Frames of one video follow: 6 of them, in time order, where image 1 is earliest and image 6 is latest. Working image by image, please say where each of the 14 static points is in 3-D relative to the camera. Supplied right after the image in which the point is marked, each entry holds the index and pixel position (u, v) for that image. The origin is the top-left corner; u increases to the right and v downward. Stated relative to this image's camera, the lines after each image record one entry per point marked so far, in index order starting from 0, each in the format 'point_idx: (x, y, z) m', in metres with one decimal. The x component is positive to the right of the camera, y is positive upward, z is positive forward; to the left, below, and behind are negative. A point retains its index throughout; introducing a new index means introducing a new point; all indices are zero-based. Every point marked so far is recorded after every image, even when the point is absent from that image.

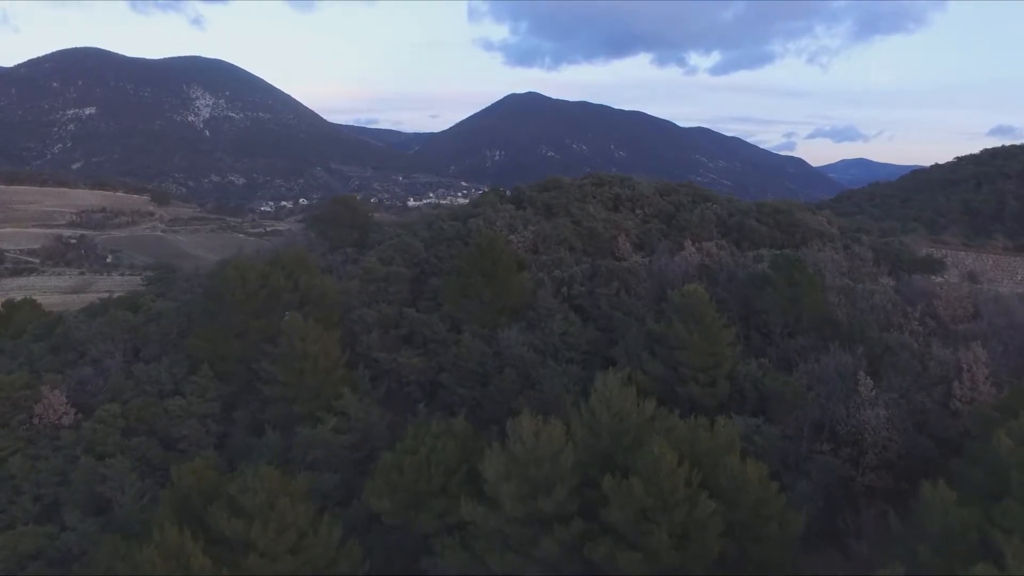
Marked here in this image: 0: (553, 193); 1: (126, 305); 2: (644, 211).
0: (+0.9, +2.1, +19.7) m
1: (-6.7, -0.3, +15.3) m
2: (+2.8, +1.7, +18.7) m
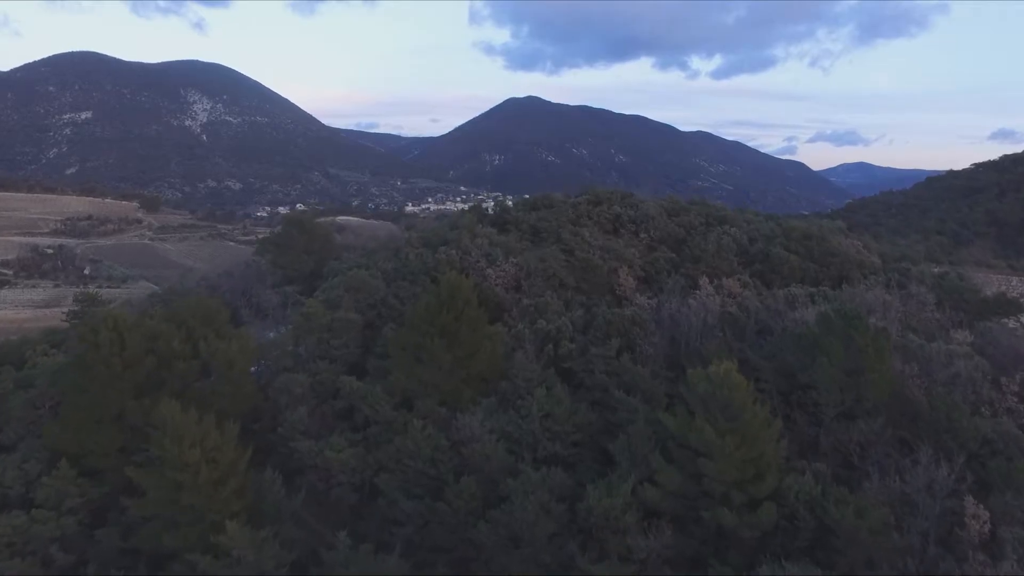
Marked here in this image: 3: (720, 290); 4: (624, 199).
0: (+0.6, +1.4, +16.8) m
1: (-7.0, -1.0, +12.4) m
2: (+2.5, +1.0, +15.9) m
3: (+3.0, 0.0, +12.7) m
4: (+2.2, +1.8, +17.5) m
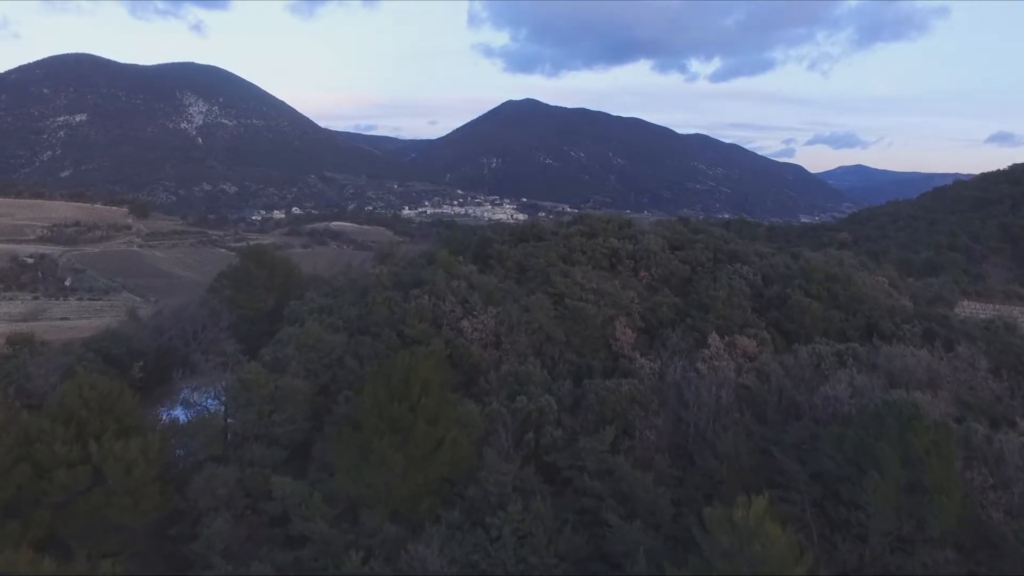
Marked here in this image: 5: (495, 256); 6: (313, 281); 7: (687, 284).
0: (+0.3, +0.7, +14.9) m
1: (-7.3, -1.7, +10.5) m
2: (+2.2, +0.2, +14.0) m
3: (+2.7, -0.7, +10.9) m
4: (+2.0, +1.0, +15.7) m
5: (-0.3, +0.5, +14.9) m
6: (-3.8, +0.1, +16.8) m
7: (+2.8, +0.1, +13.9) m
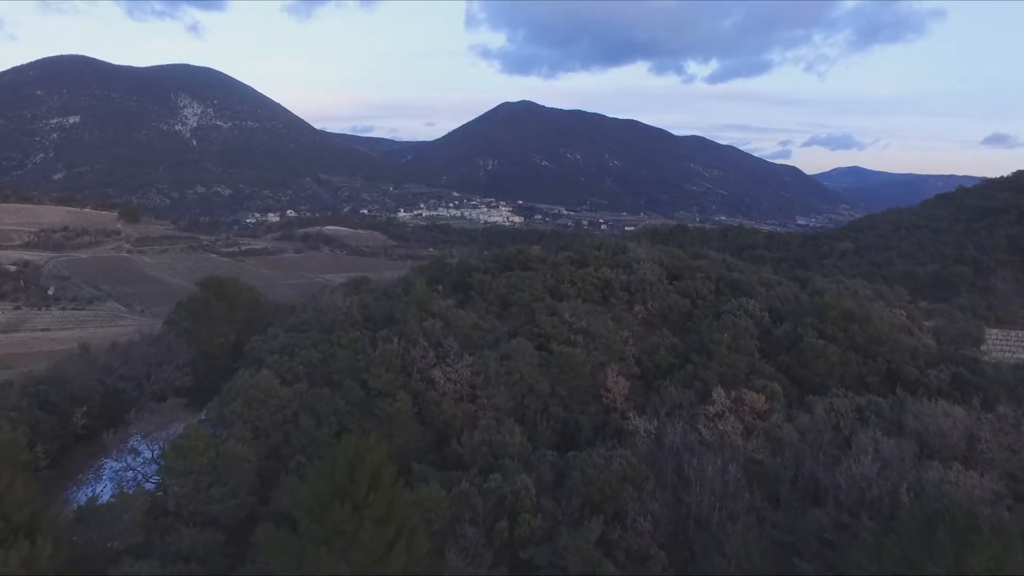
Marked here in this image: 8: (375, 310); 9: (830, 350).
0: (0.0, +0.2, +13.6) m
1: (-7.5, -2.3, +9.2) m
2: (+2.0, -0.3, +12.7) m
3: (+2.5, -1.3, +9.6) m
4: (+1.7, +0.5, +14.4) m
5: (-0.6, 0.0, +13.6) m
6: (-4.1, -0.4, +15.5) m
7: (+2.5, -0.5, +12.6) m
8: (-2.1, -0.3, +13.0) m
9: (+4.0, -0.8, +10.9) m
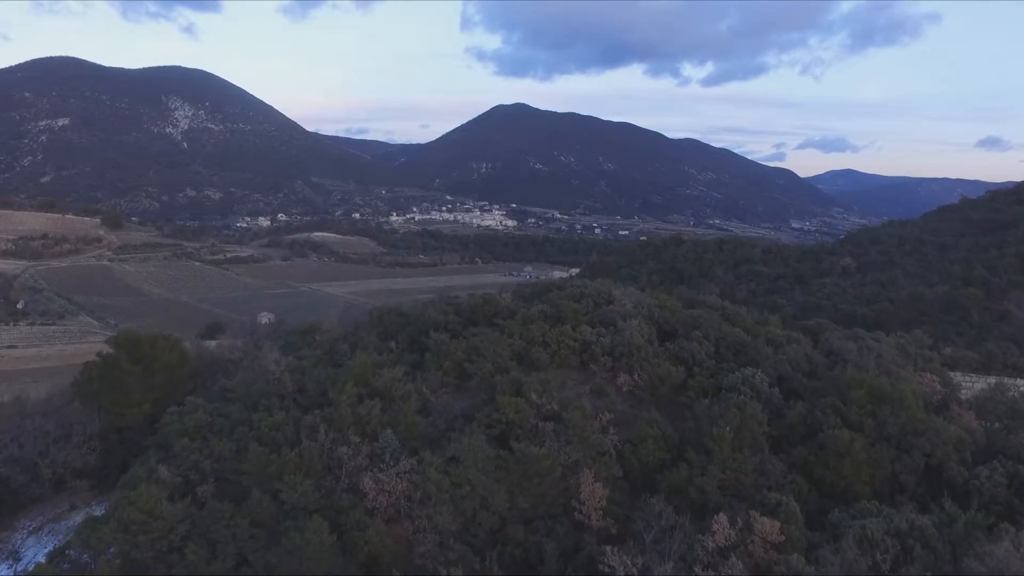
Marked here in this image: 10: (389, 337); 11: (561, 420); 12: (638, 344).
0: (-0.5, -0.6, +11.6) m
1: (-8.0, -3.1, +7.1) m
2: (+1.5, -1.1, +10.7) m
3: (+2.0, -2.1, +7.5) m
4: (+1.2, -0.3, +12.3) m
5: (-1.1, -0.8, +11.5) m
6: (-4.6, -1.2, +13.4) m
7: (+2.0, -1.3, +10.5) m
8: (-2.5, -1.1, +10.9) m
9: (+3.5, -1.6, +8.9) m
10: (-1.7, -0.7, +12.5) m
11: (+0.5, -1.4, +9.2) m
12: (+1.6, -0.7, +11.0) m
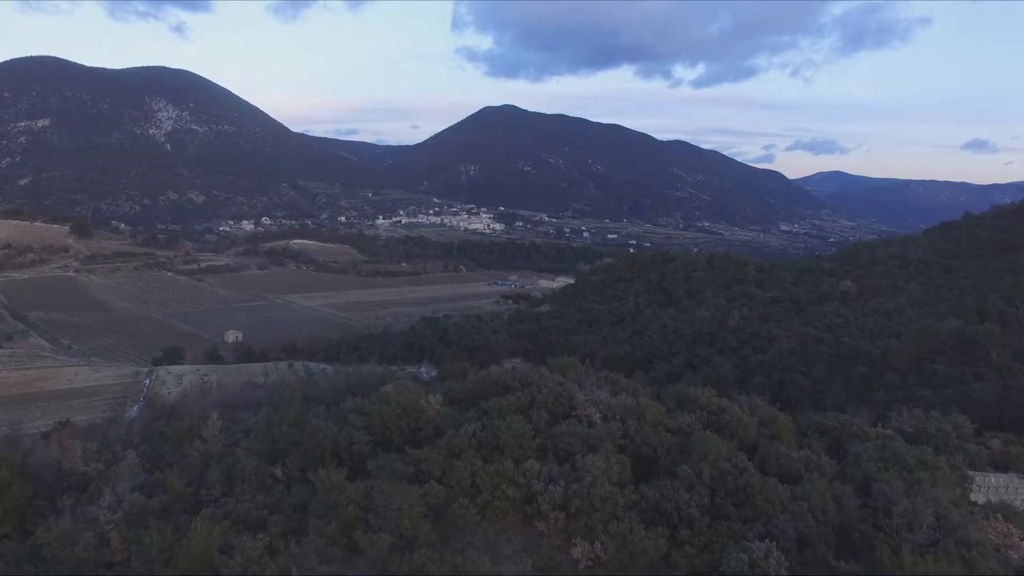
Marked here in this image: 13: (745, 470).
0: (-1.3, -1.8, +8.4) m
1: (-8.7, -4.2, +3.8) m
2: (+0.7, -2.3, +7.5) m
3: (+1.3, -3.2, +4.4) m
4: (+0.4, -1.5, +9.2) m
5: (-1.8, -2.0, +8.3) m
6: (-5.4, -2.4, +10.2) m
7: (+1.3, -2.4, +7.4) m
8: (-3.3, -2.3, +7.7) m
9: (+2.7, -2.8, +5.7) m
10: (-2.5, -1.8, +9.3) m
11: (-0.2, -2.6, +6.1) m
12: (+0.8, -1.9, +7.9) m
13: (+2.3, -1.9, +8.4) m
